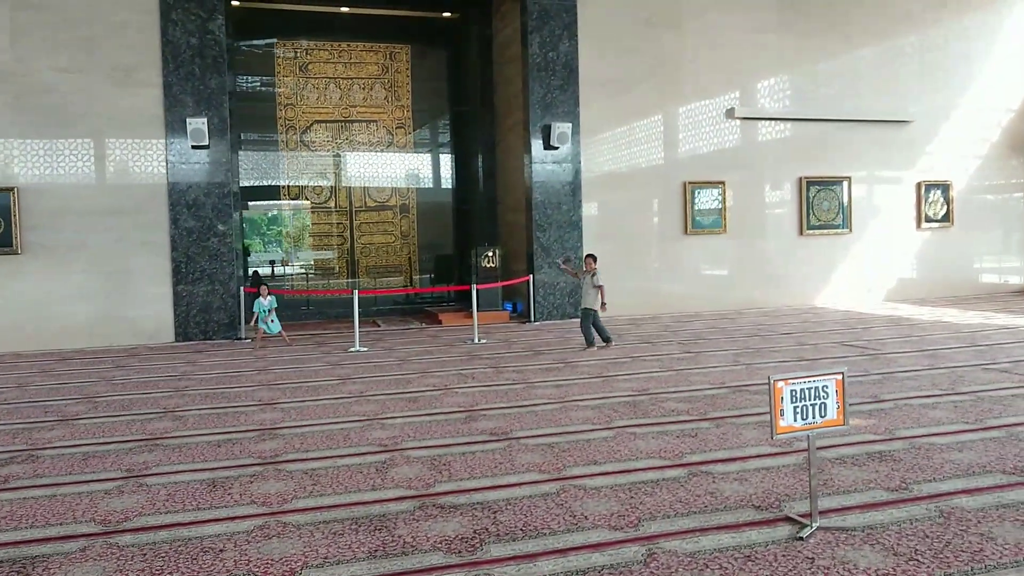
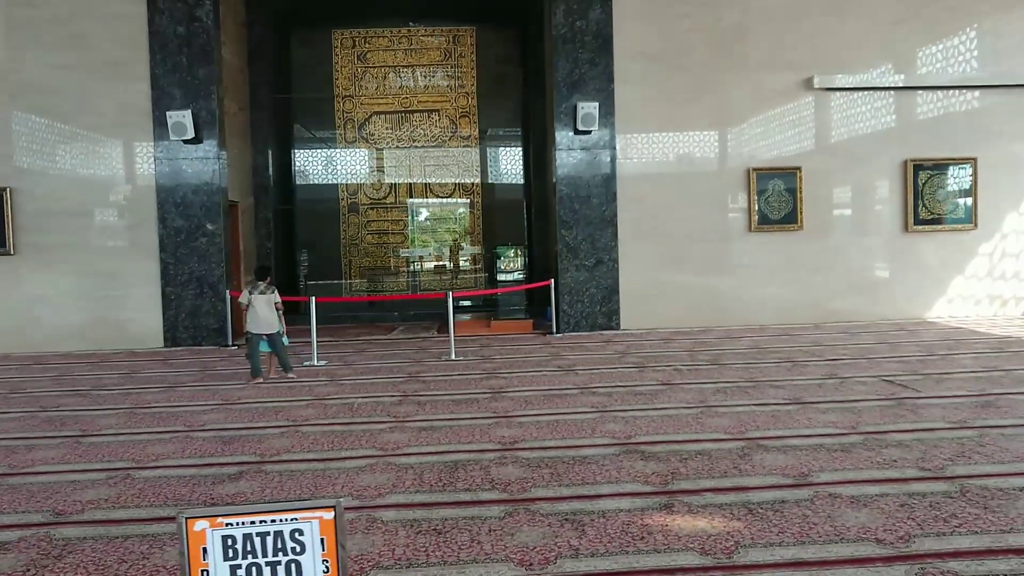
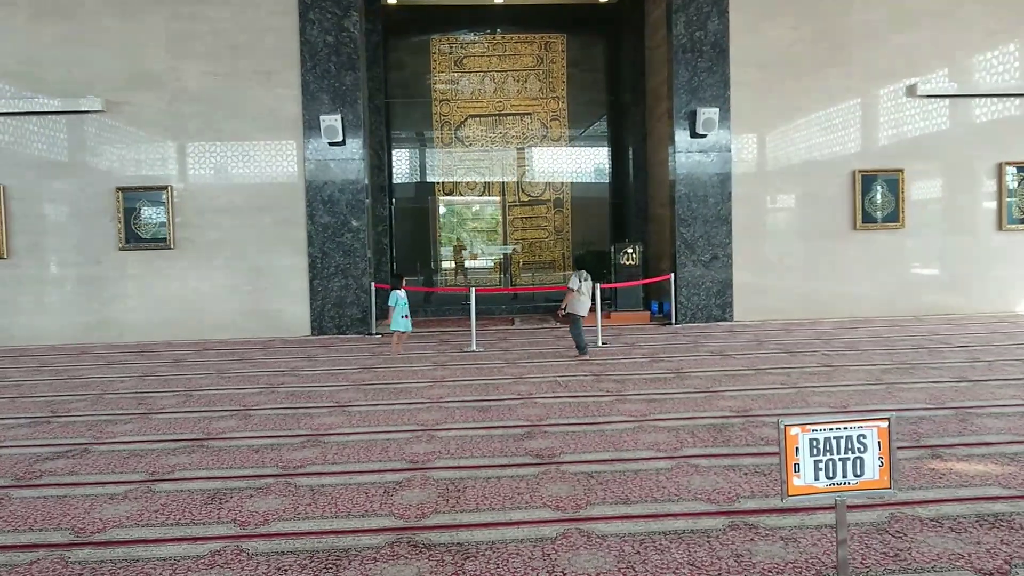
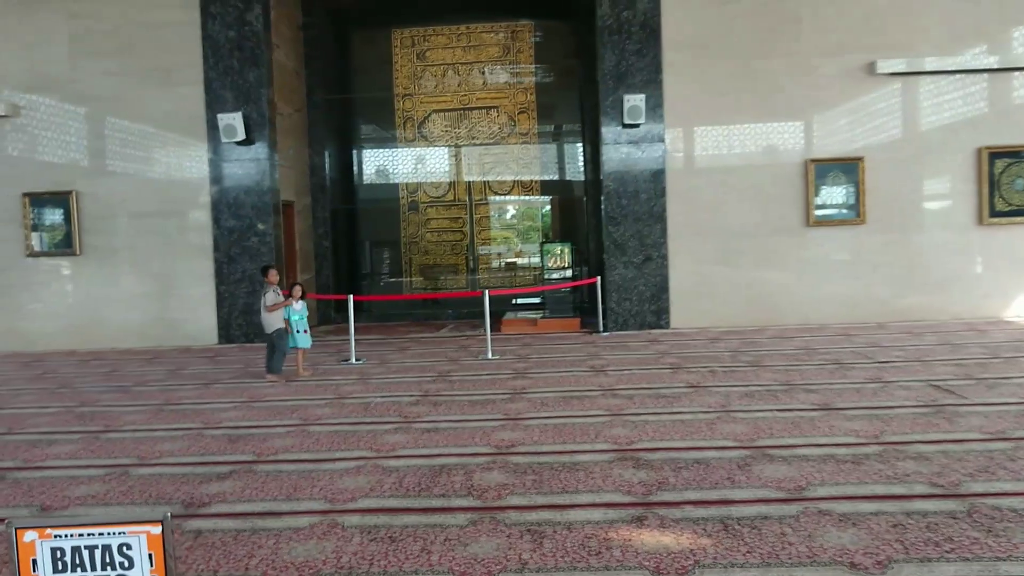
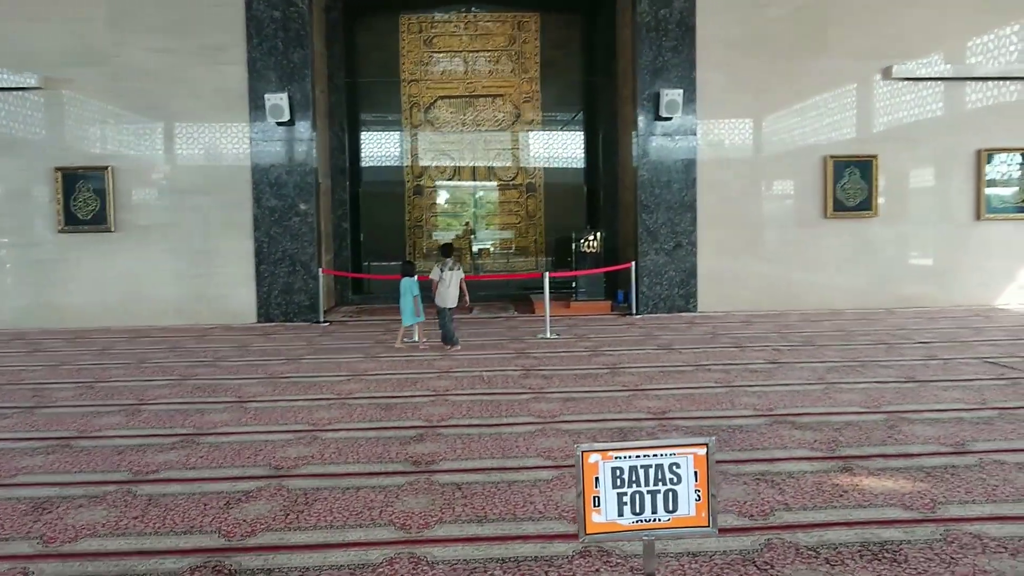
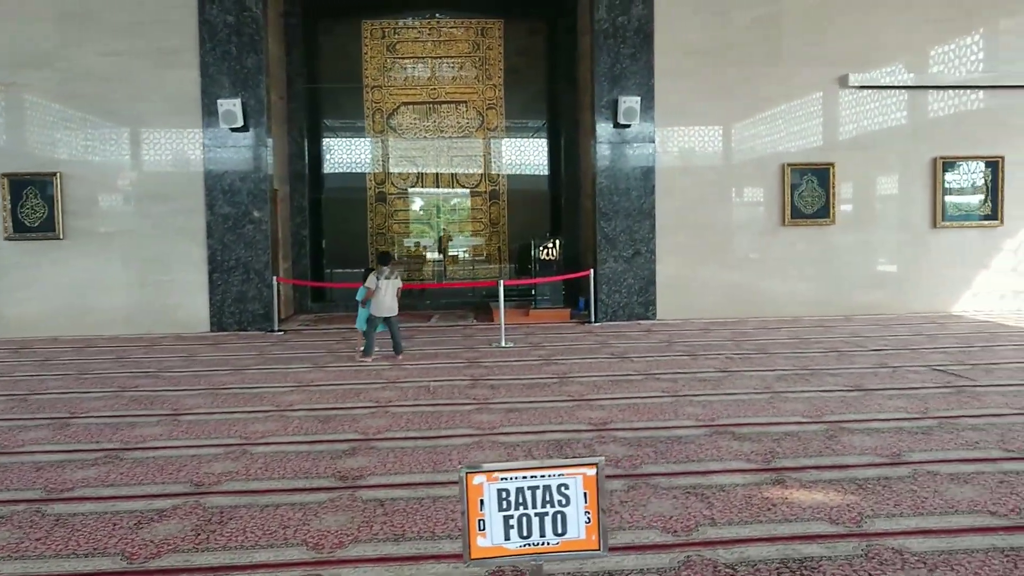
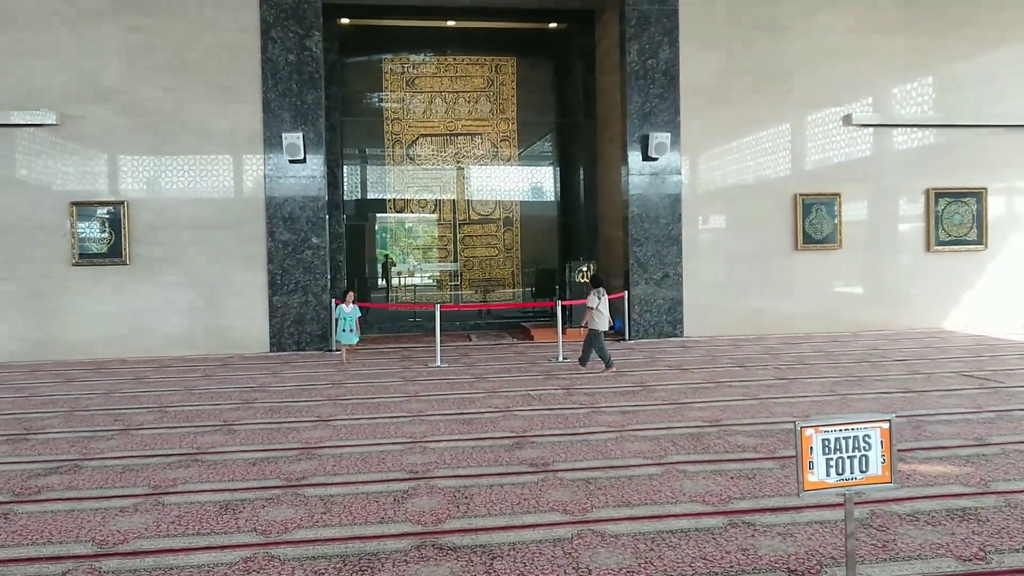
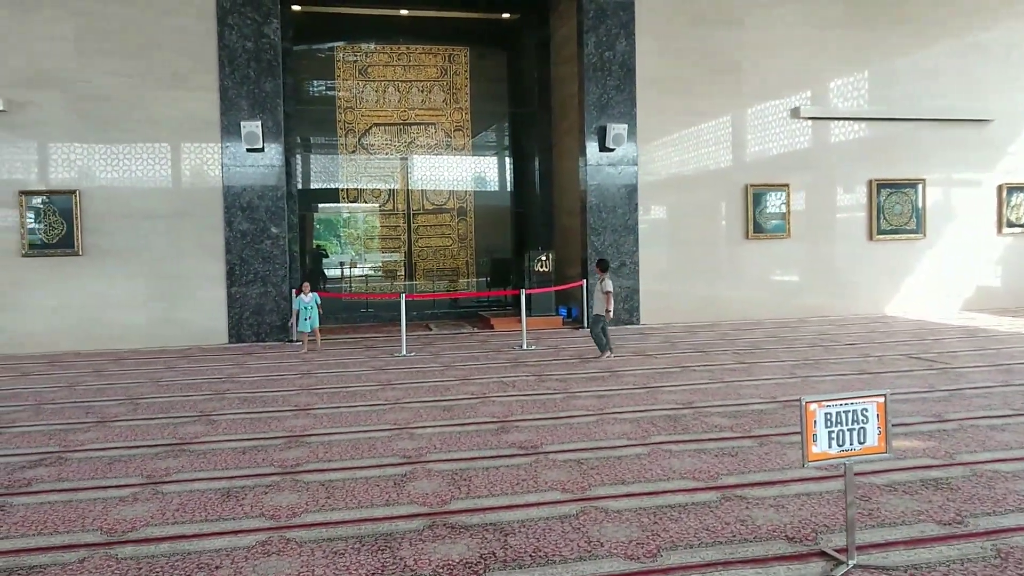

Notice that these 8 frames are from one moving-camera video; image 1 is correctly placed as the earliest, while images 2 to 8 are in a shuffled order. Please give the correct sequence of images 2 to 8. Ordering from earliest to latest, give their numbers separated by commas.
8, 7, 3, 5, 6, 2, 4
